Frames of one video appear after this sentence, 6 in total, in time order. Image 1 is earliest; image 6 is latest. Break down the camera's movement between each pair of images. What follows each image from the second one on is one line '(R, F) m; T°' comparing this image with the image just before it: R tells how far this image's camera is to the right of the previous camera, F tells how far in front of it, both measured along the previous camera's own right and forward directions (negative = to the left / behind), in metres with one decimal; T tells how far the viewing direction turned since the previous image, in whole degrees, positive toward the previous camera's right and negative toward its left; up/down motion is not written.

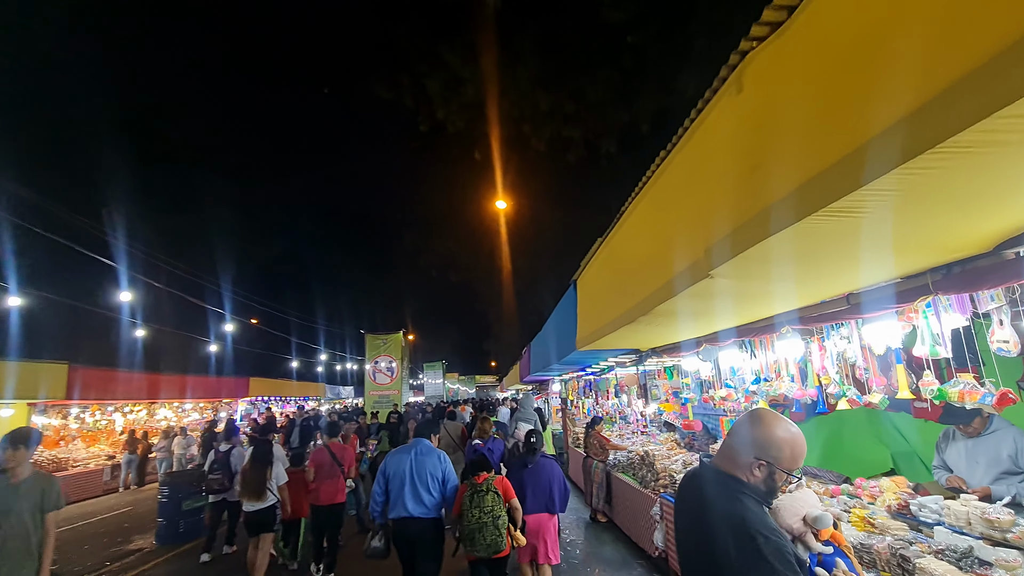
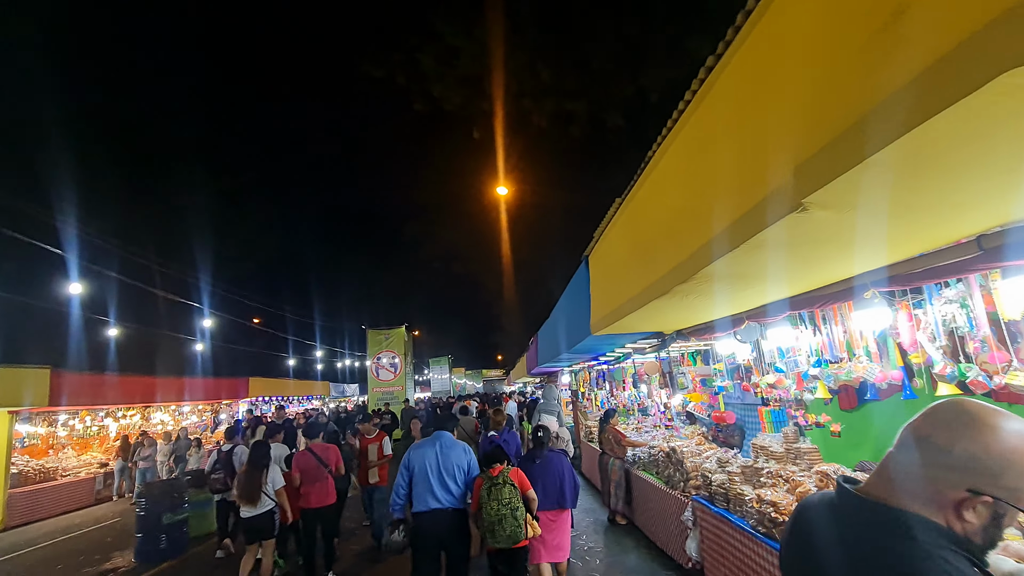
(0.0, +0.7) m; -1°
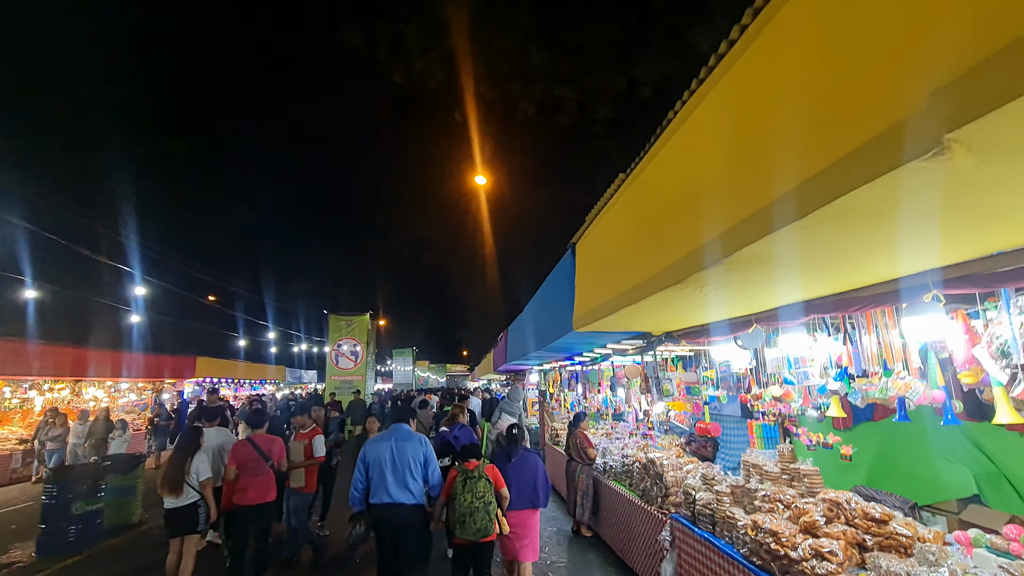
(-0.1, +0.5) m; +3°
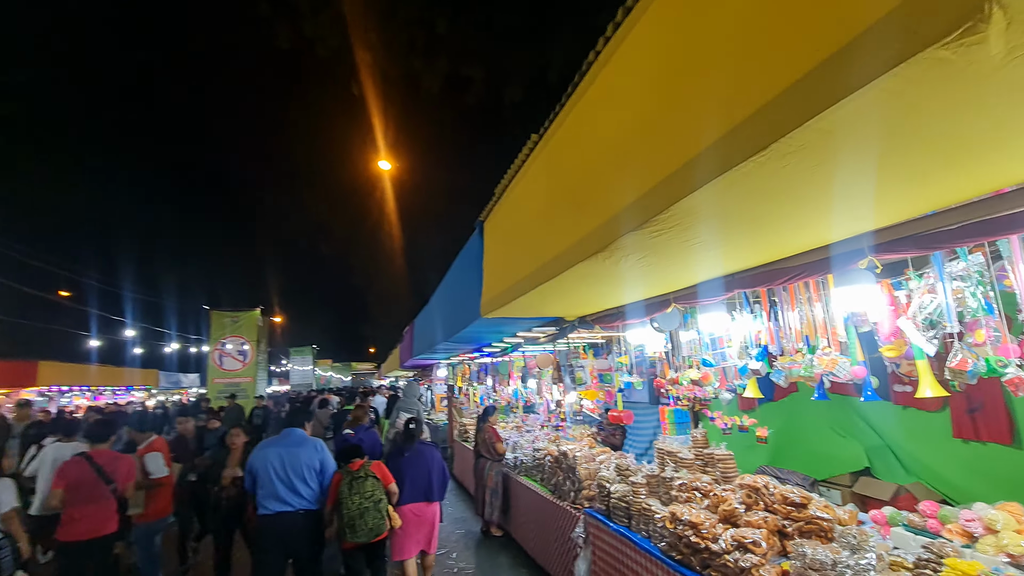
(+0.1, +0.4) m; +11°
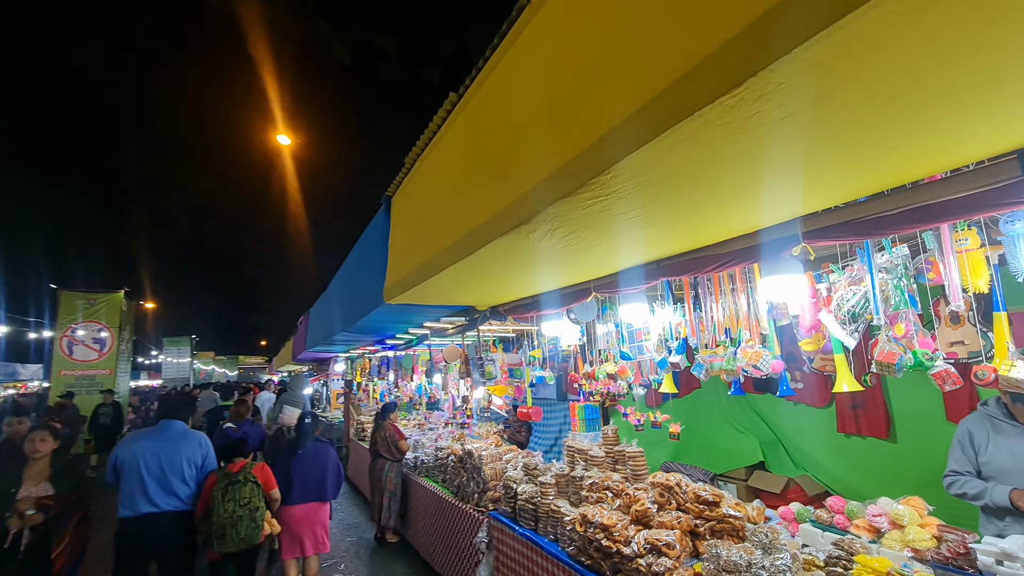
(0.0, +0.3) m; +11°
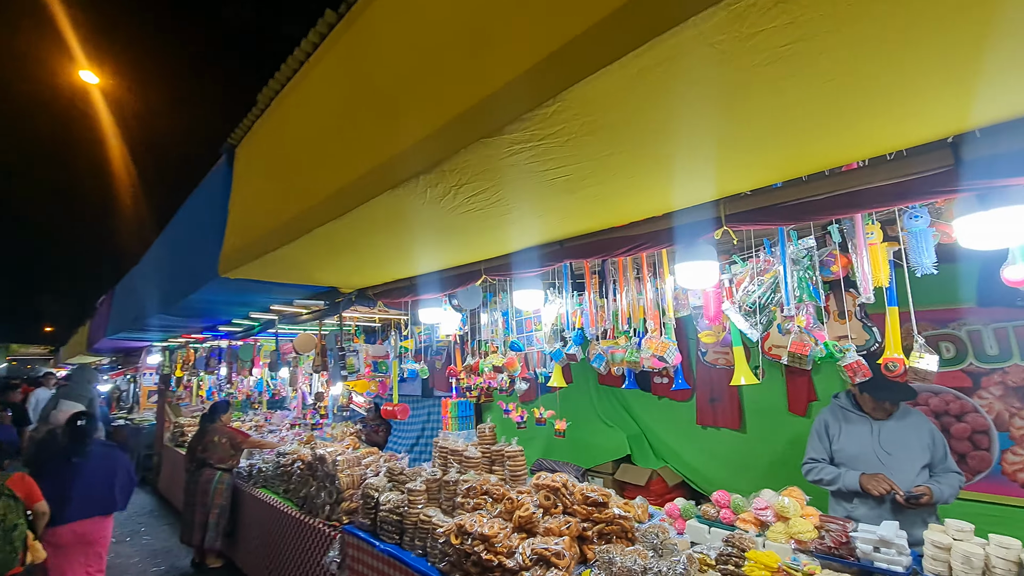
(-0.1, +0.4) m; +16°
